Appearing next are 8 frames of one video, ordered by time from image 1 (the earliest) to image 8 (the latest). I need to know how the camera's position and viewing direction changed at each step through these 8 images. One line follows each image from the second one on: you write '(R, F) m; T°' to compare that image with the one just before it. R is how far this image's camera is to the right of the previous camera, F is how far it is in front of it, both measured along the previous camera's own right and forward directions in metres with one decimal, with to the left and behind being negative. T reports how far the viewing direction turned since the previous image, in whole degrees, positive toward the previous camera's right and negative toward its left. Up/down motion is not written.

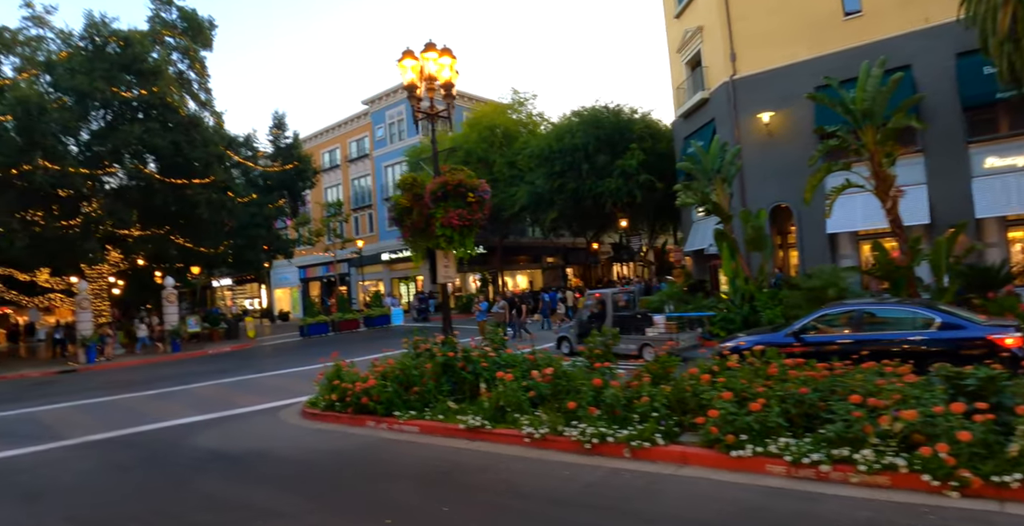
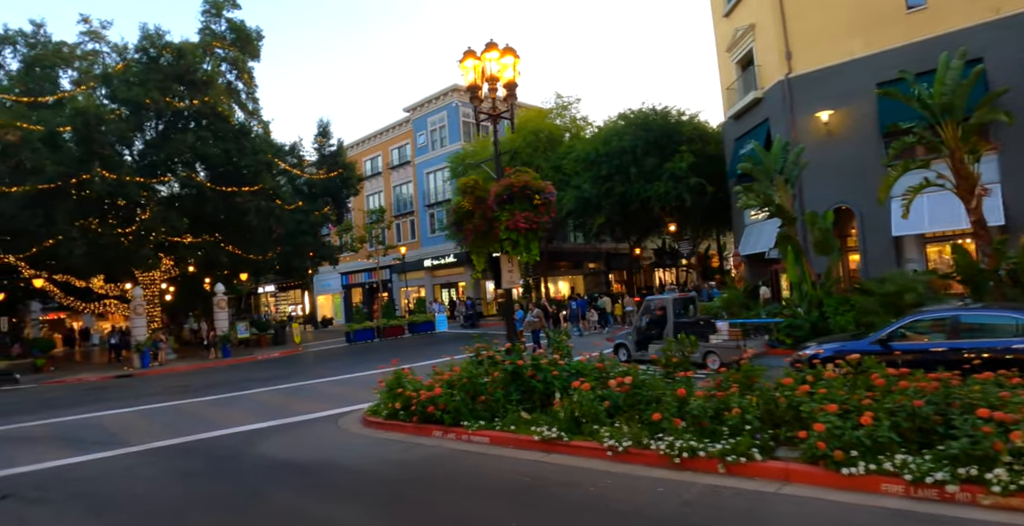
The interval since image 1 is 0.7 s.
(-0.5, +0.3) m; -3°
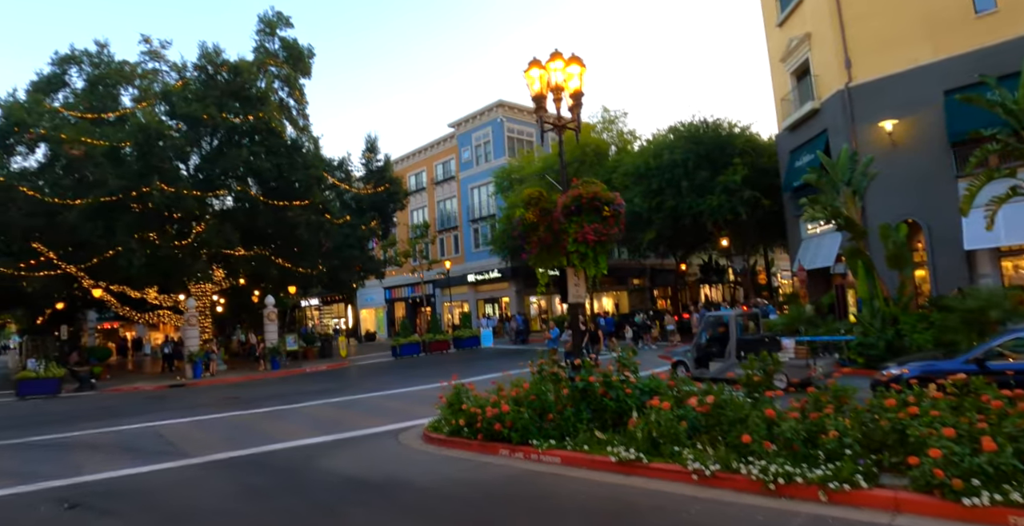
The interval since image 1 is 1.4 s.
(-0.4, +0.3) m; -3°
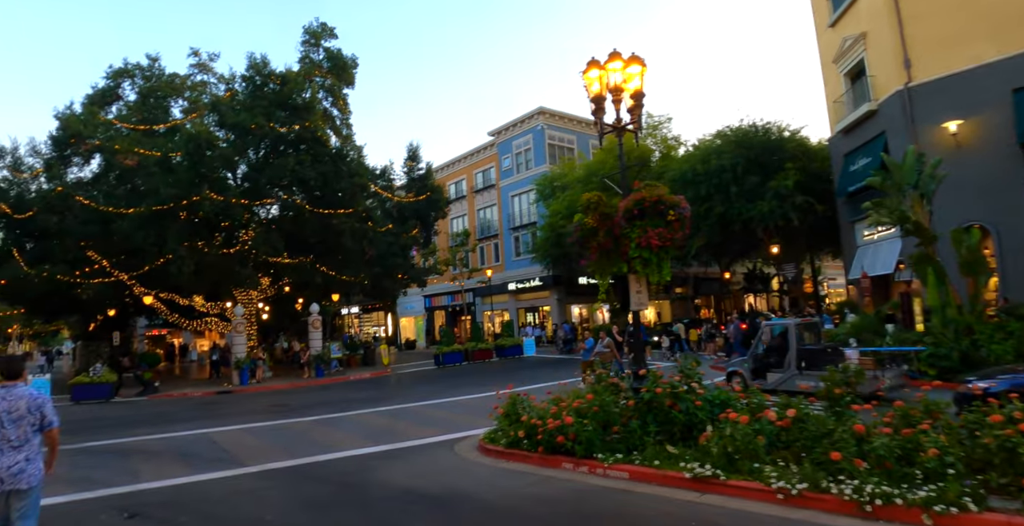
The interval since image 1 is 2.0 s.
(-0.3, +0.3) m; -3°
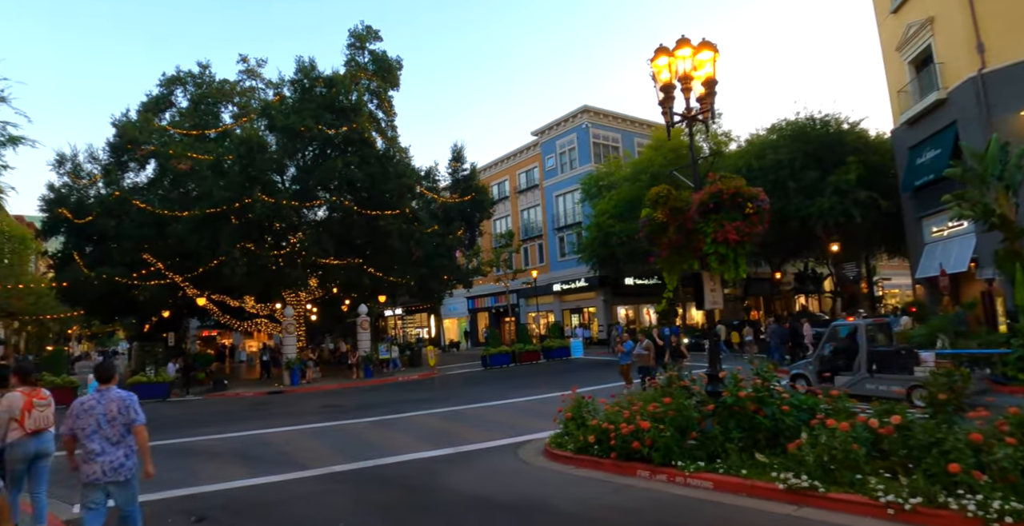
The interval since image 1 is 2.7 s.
(-0.4, +0.4) m; -3°
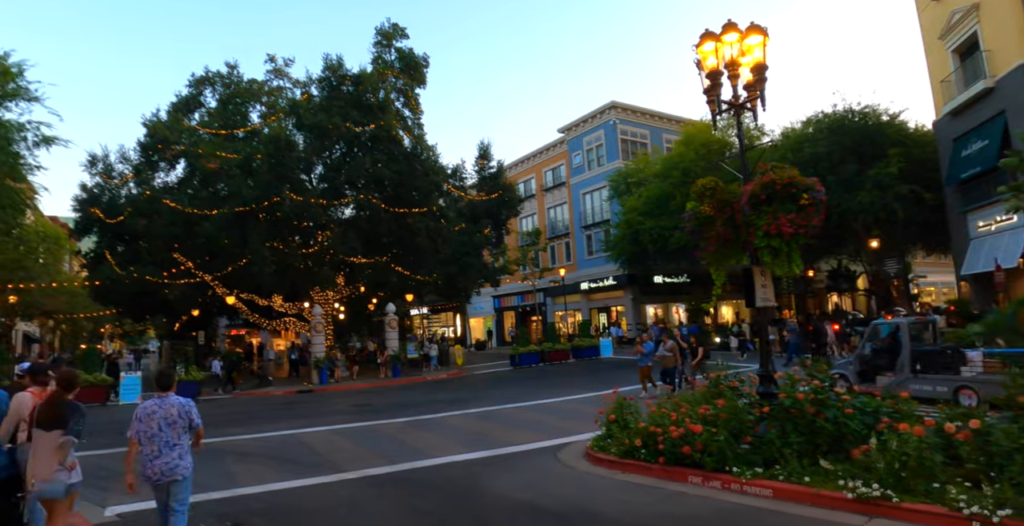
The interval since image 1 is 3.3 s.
(-0.2, +0.3) m; -2°
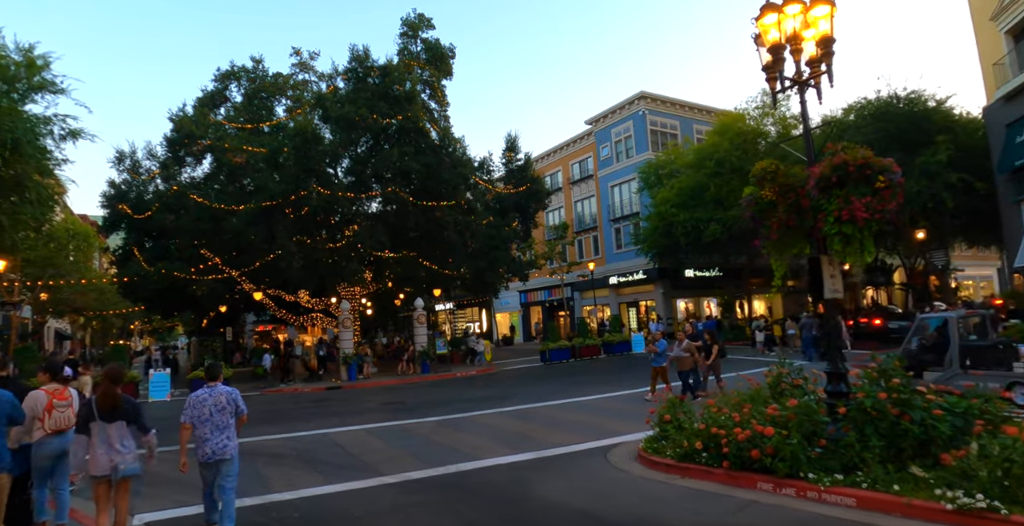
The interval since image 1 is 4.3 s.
(-0.3, +0.5) m; -2°
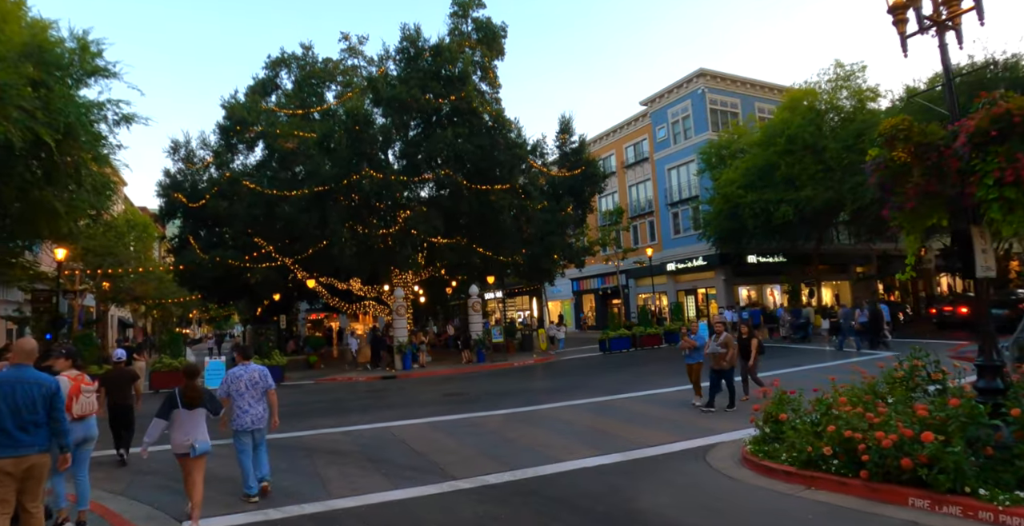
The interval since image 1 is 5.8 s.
(-0.4, +1.0) m; -4°
